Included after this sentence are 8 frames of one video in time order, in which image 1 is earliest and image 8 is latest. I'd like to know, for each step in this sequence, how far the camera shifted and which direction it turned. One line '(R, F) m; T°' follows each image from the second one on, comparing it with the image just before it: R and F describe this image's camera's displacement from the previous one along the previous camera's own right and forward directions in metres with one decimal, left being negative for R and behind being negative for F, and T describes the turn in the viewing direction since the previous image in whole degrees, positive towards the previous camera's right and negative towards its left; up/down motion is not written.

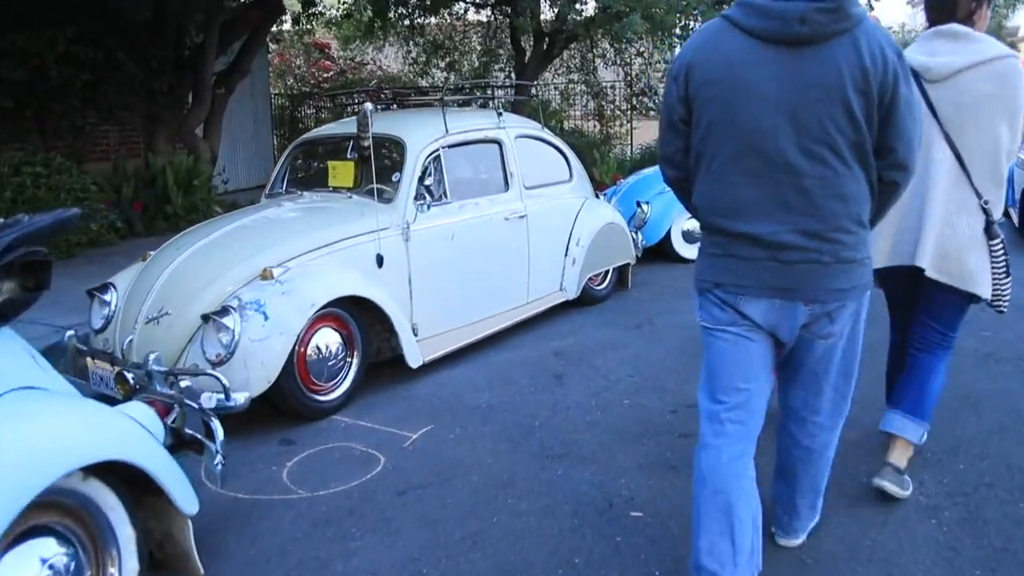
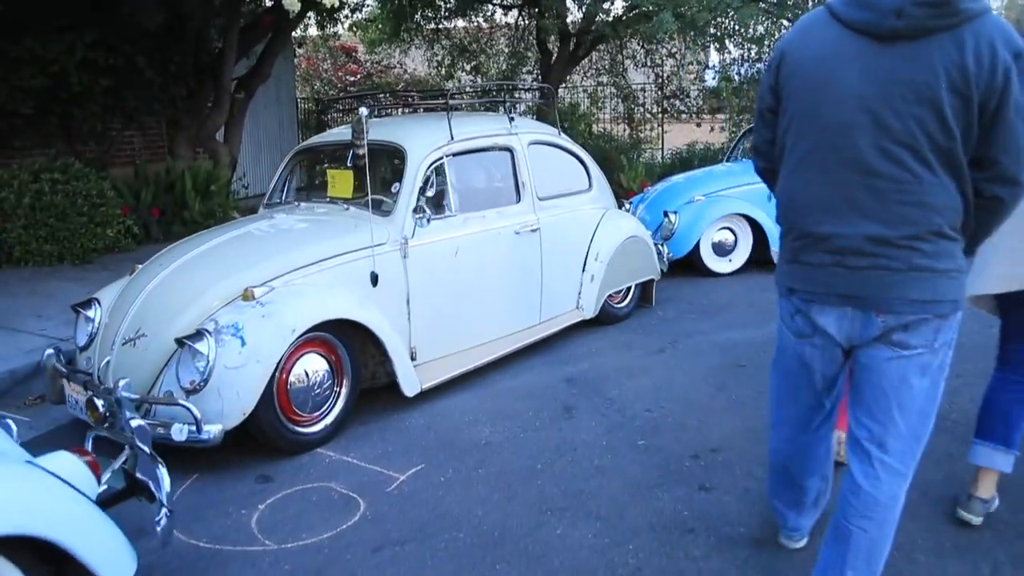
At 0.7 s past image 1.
(+0.2, +0.5) m; -2°
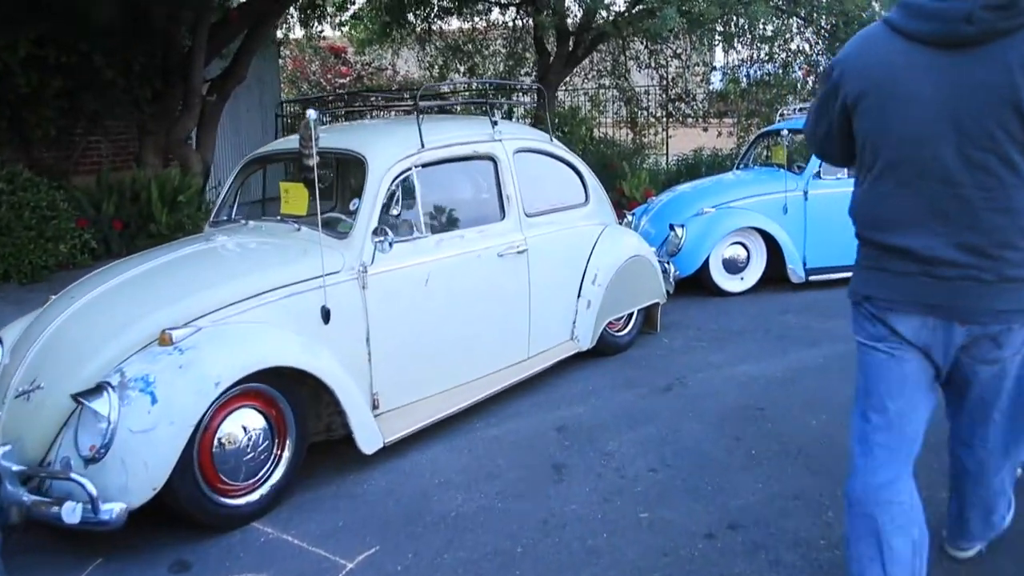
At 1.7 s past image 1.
(+0.1, +0.8) m; 0°
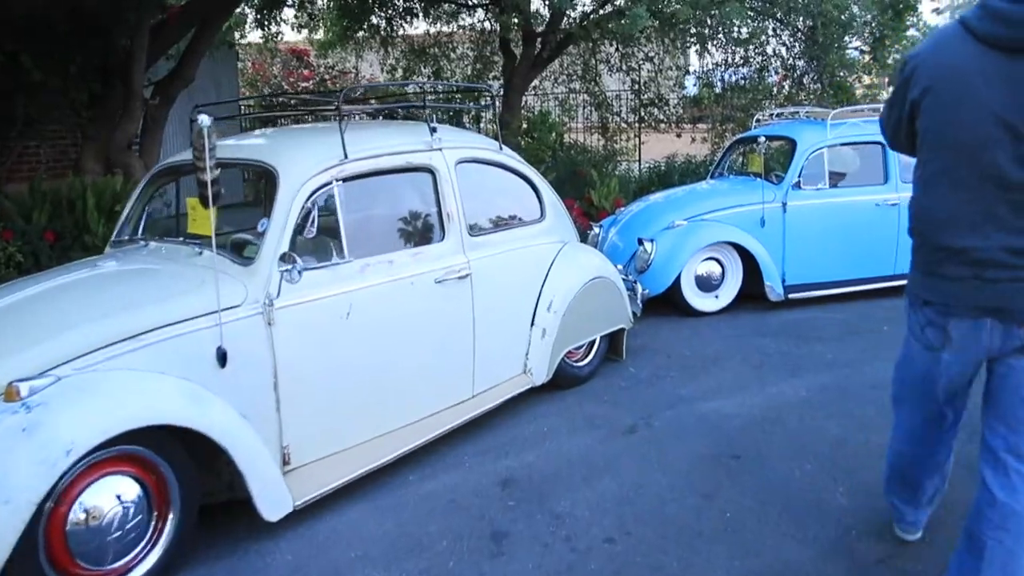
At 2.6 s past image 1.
(+0.2, +0.6) m; +1°
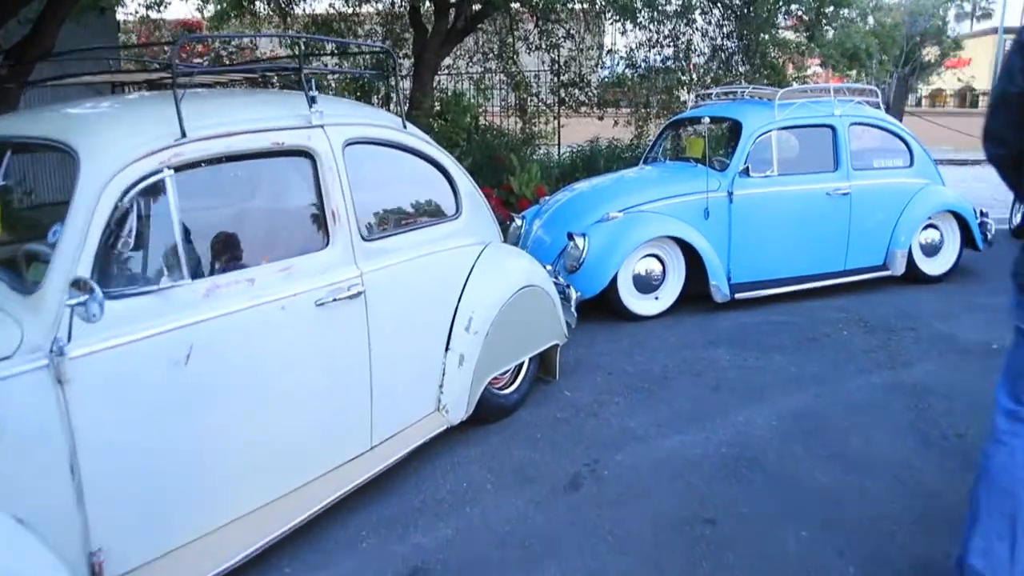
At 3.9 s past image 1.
(0.0, +1.1) m; +6°
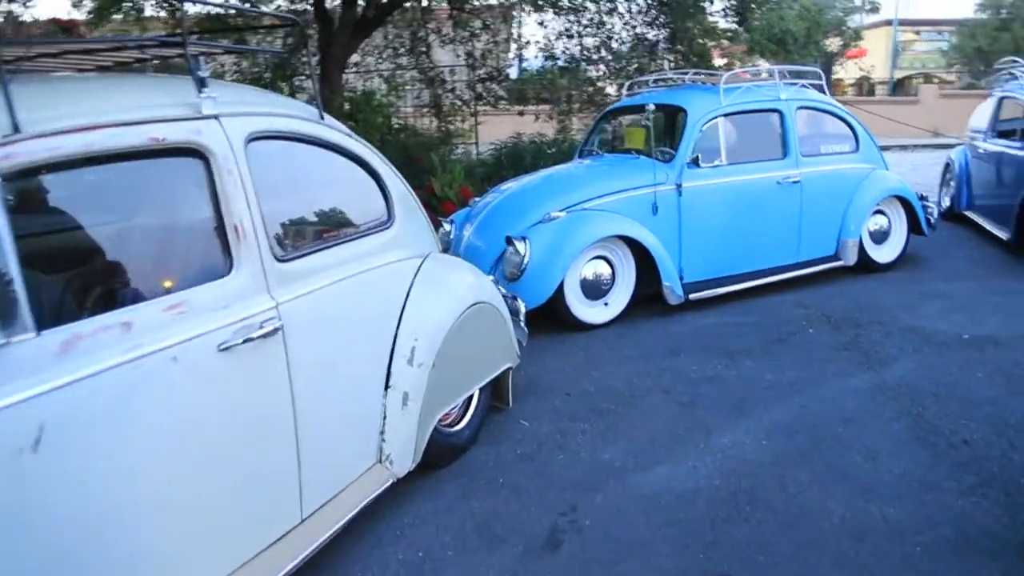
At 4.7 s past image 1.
(-0.1, +0.7) m; +6°
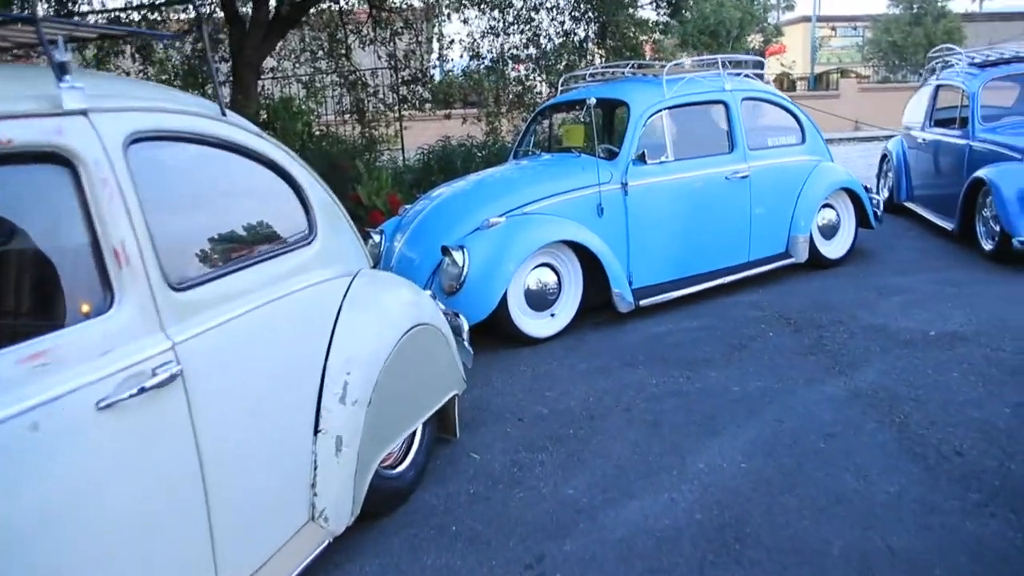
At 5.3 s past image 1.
(-0.1, +0.5) m; +5°
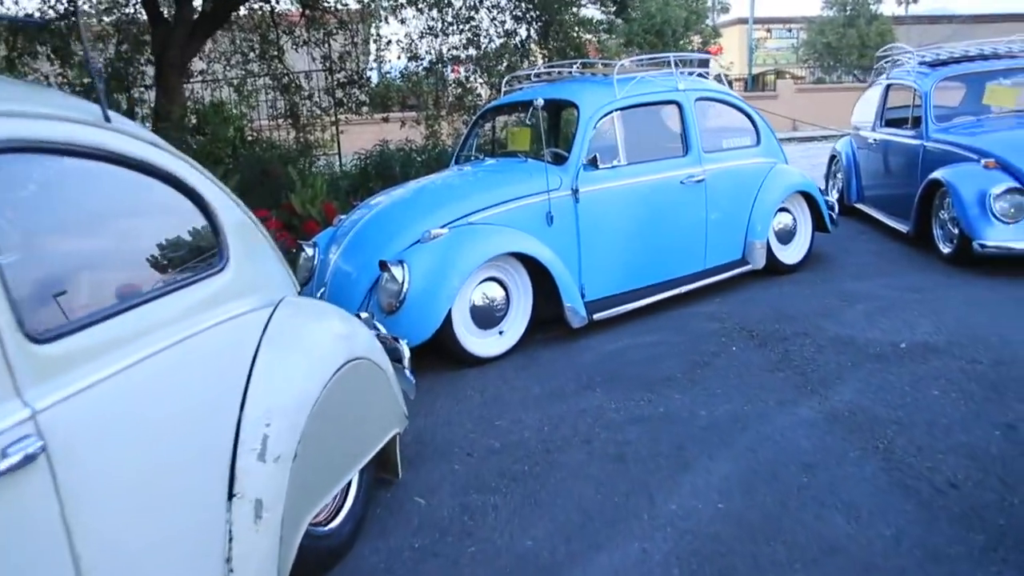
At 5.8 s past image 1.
(0.0, +0.4) m; +4°
